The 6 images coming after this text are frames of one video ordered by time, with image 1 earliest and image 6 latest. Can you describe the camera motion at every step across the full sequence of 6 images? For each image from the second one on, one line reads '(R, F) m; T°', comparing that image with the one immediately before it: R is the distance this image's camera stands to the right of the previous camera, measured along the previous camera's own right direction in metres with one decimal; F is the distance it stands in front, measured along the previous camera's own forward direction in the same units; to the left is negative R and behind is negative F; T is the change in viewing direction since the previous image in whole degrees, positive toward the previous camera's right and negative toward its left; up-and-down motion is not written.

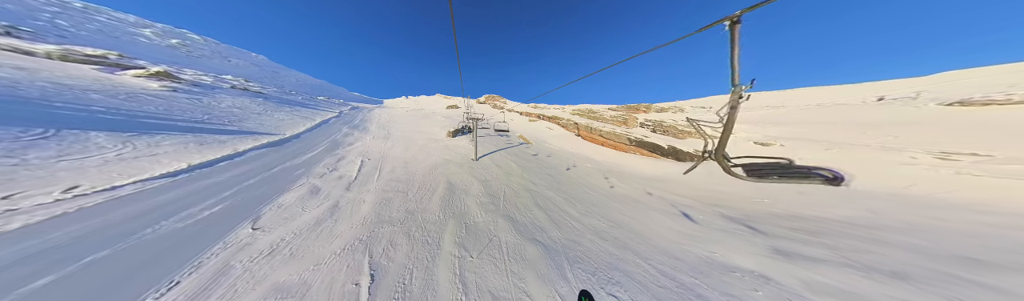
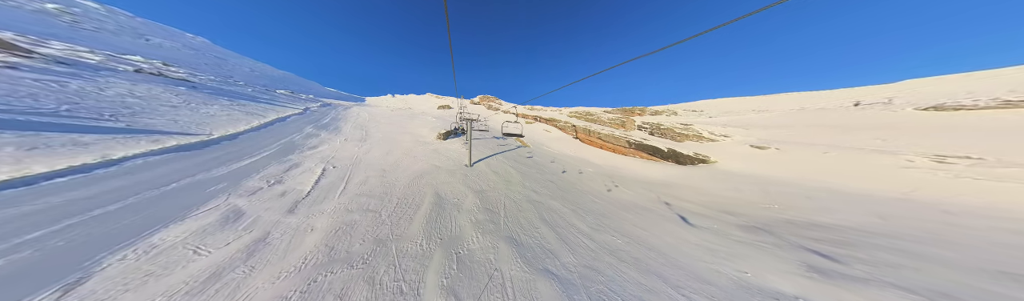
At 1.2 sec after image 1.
(-0.2, +0.6) m; +3°
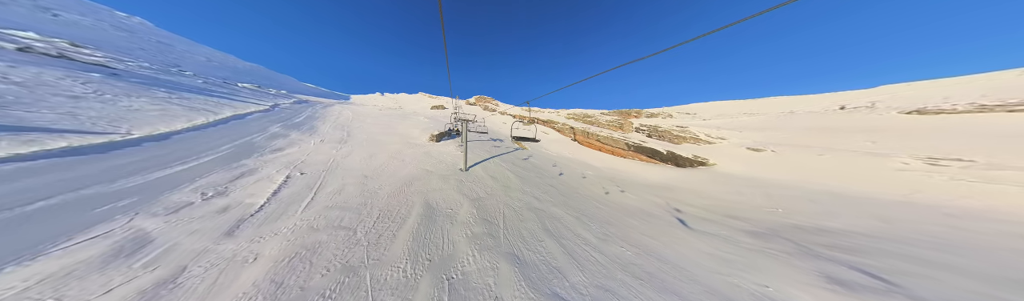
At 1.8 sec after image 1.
(-0.1, +0.4) m; +2°
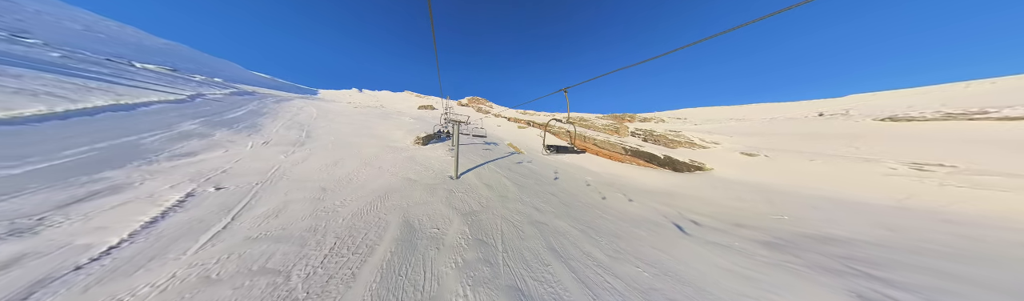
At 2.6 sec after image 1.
(-0.1, +0.5) m; +3°
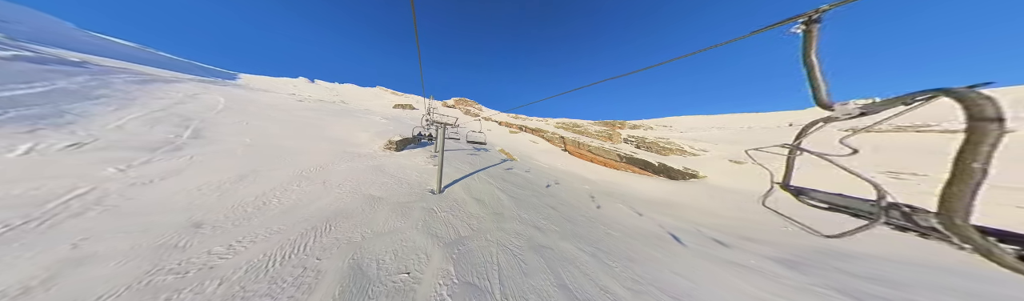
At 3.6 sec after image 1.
(-0.1, +0.7) m; +4°
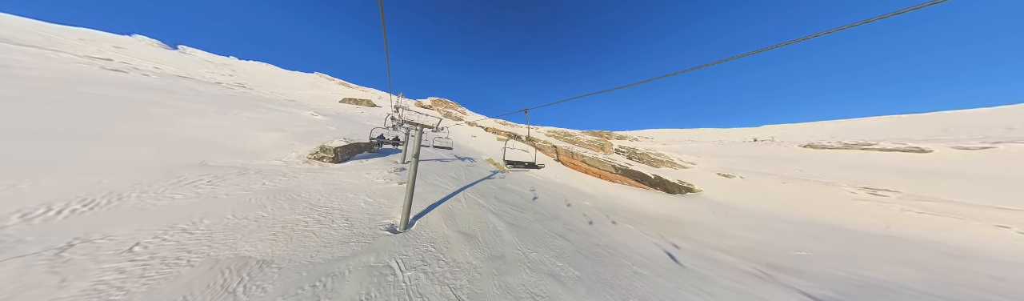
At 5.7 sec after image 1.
(-0.4, +1.1) m; +6°
